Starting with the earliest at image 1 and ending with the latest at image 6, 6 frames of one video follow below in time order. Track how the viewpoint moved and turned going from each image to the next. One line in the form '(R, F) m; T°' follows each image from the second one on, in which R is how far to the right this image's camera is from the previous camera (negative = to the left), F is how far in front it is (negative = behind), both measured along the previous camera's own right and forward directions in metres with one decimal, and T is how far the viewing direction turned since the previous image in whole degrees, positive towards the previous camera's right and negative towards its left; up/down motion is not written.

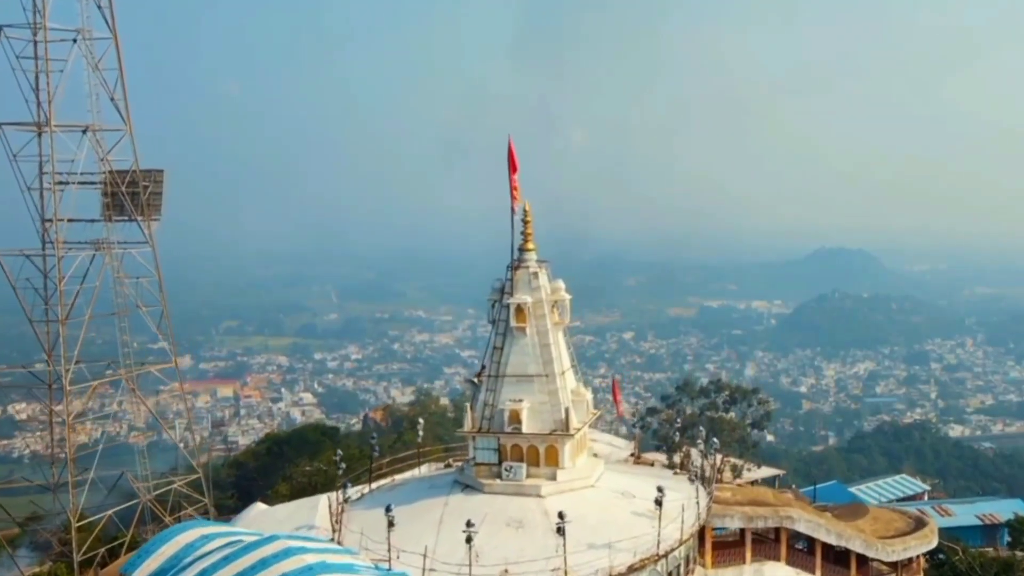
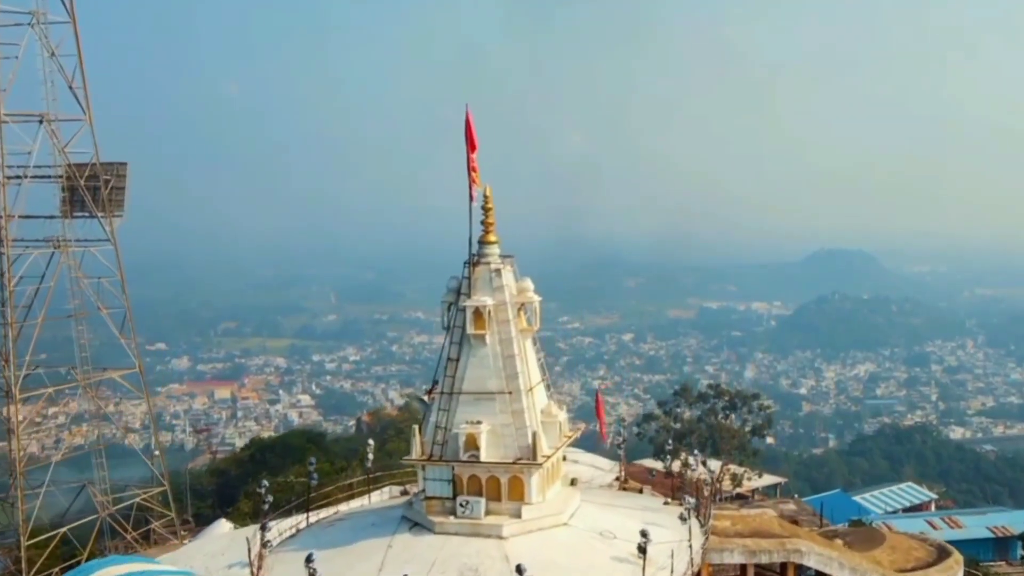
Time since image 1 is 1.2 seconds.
(+0.2, +0.7) m; 0°
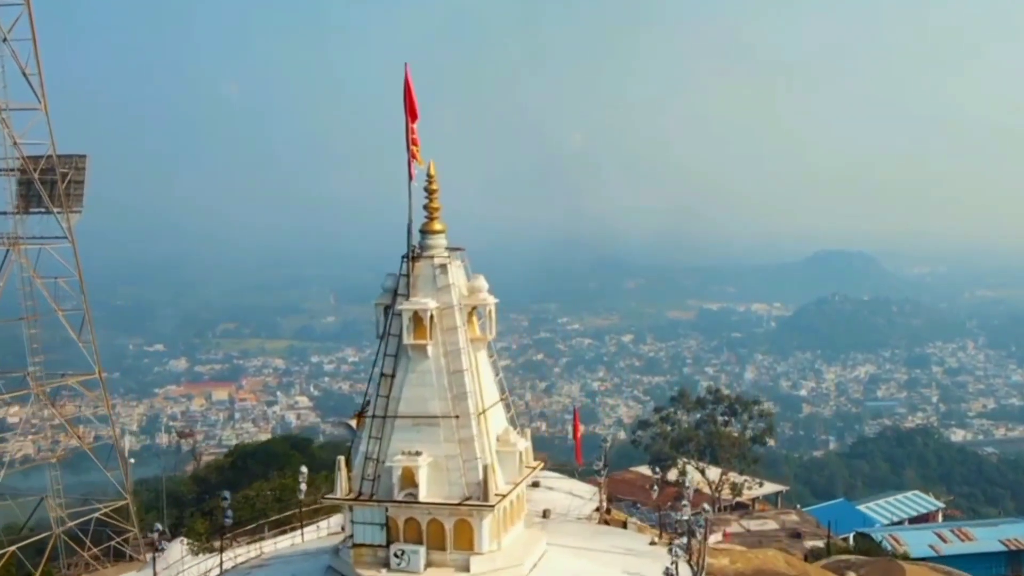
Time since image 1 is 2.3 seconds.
(+0.2, +0.6) m; 0°
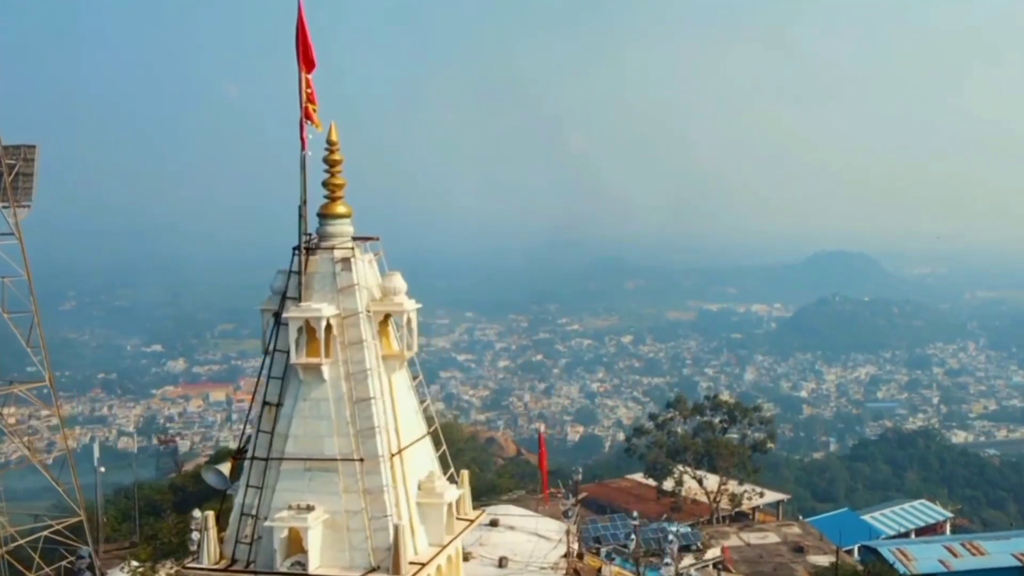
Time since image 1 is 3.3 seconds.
(+0.2, +0.7) m; 0°
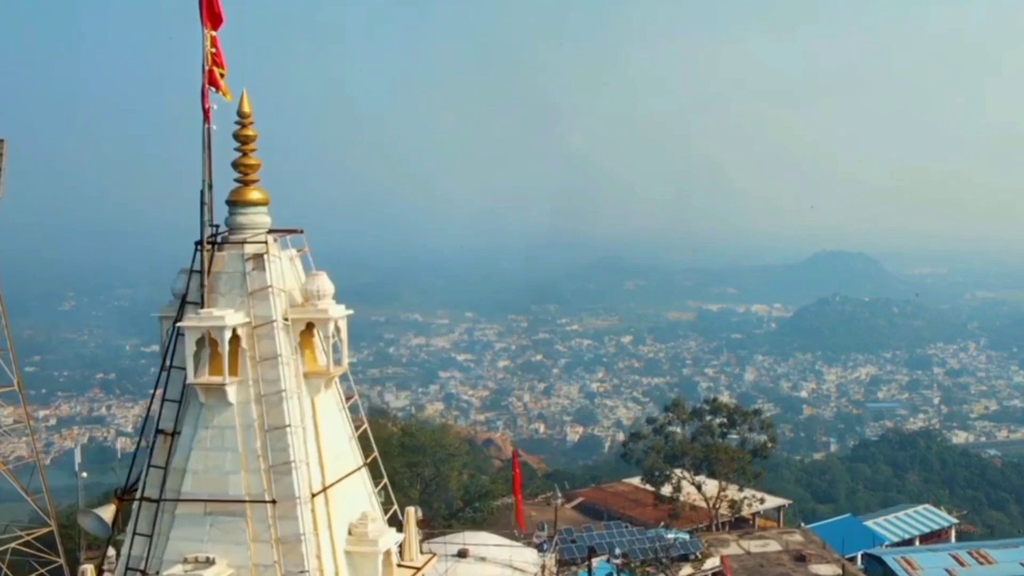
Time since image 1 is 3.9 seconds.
(+0.1, +0.4) m; 0°
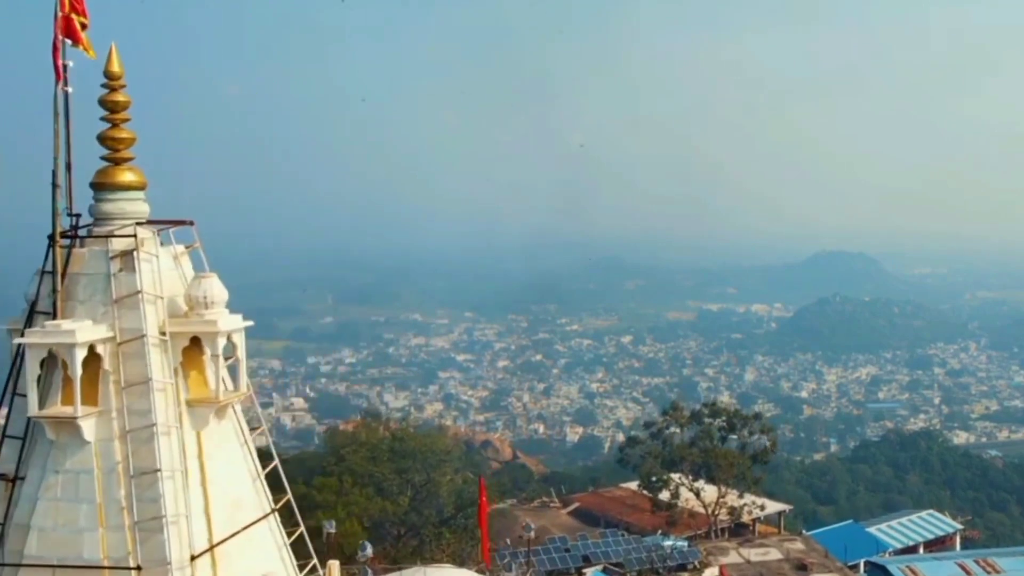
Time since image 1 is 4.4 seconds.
(+0.1, +0.4) m; 0°
